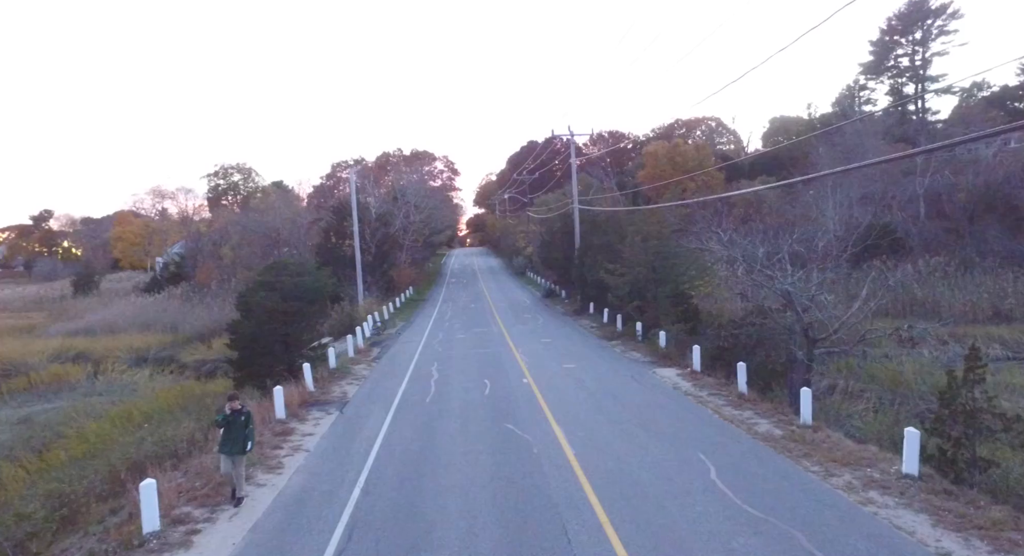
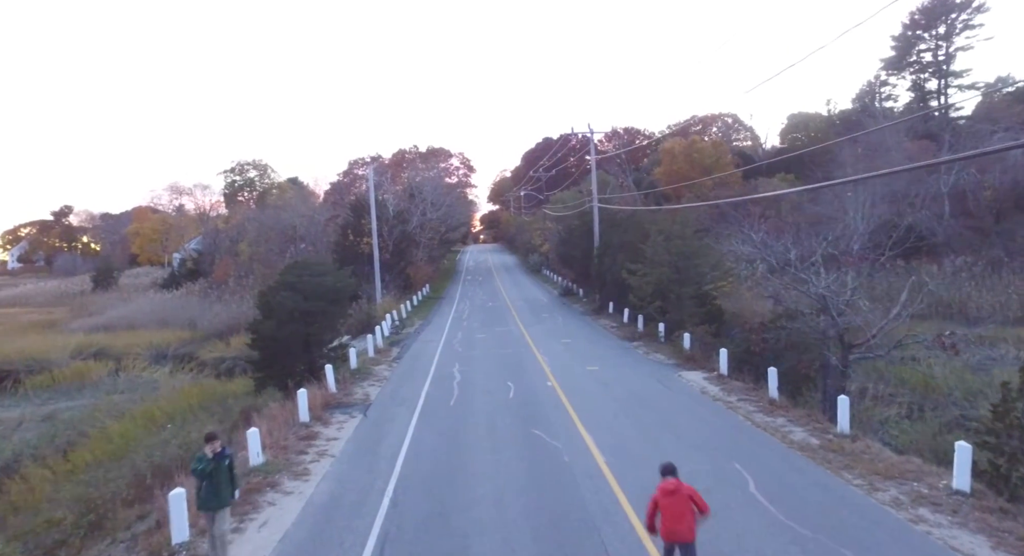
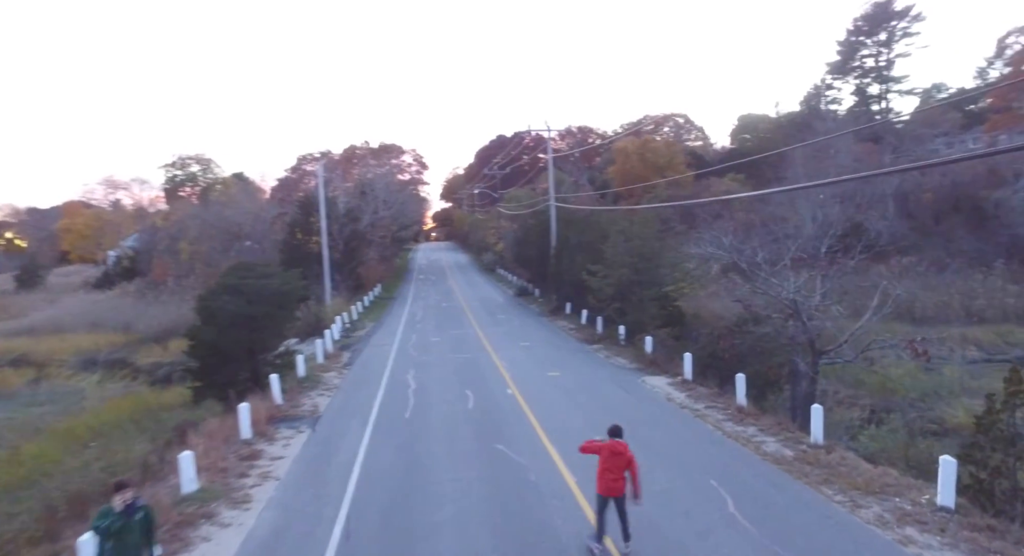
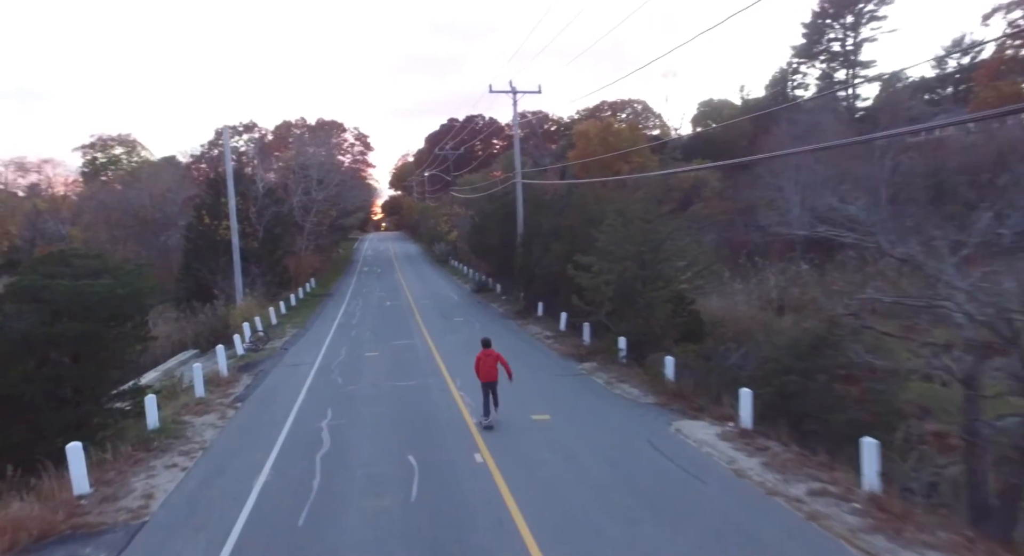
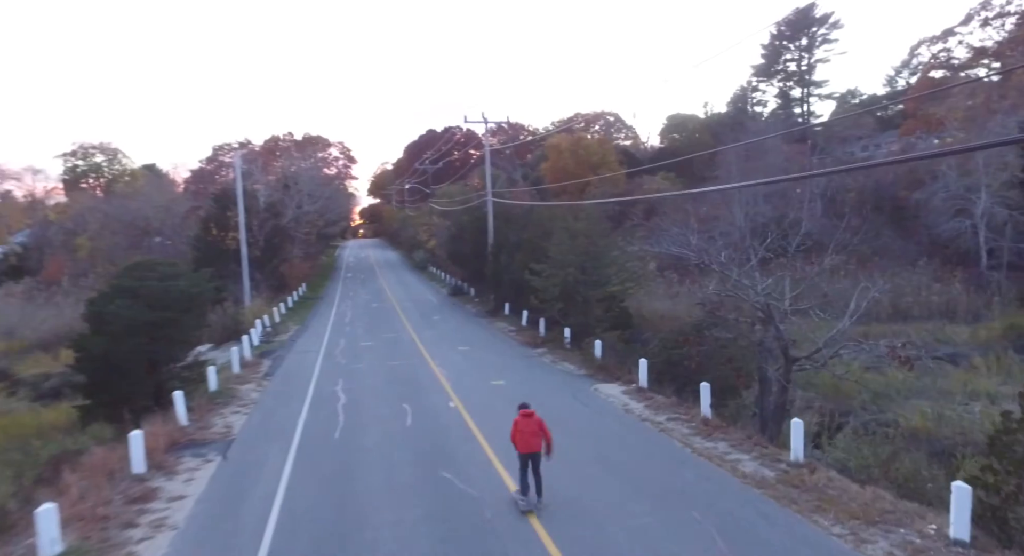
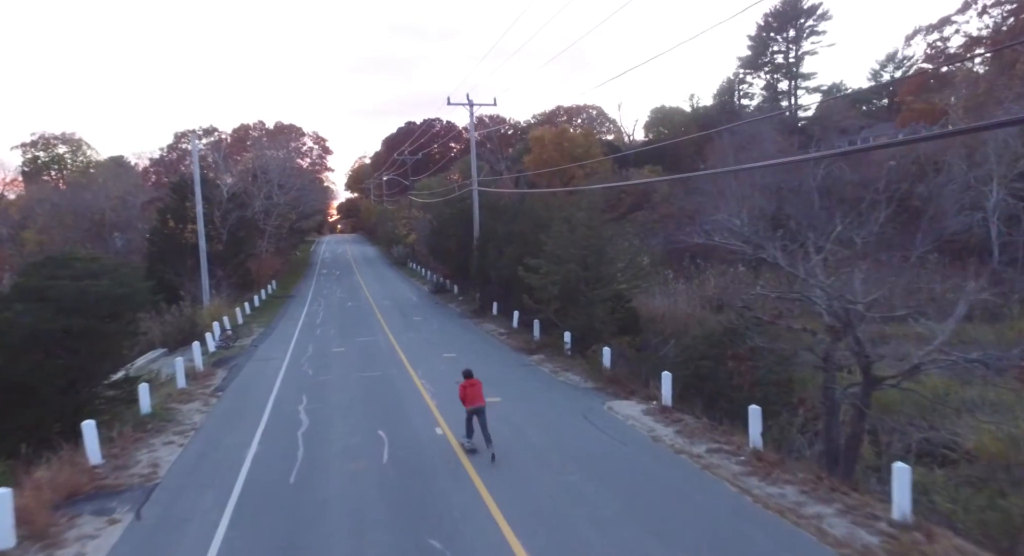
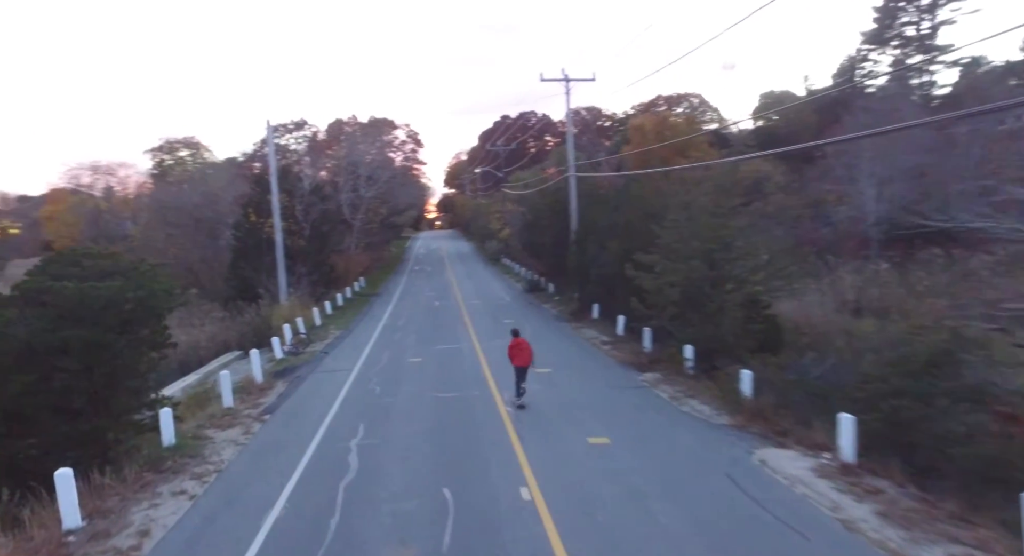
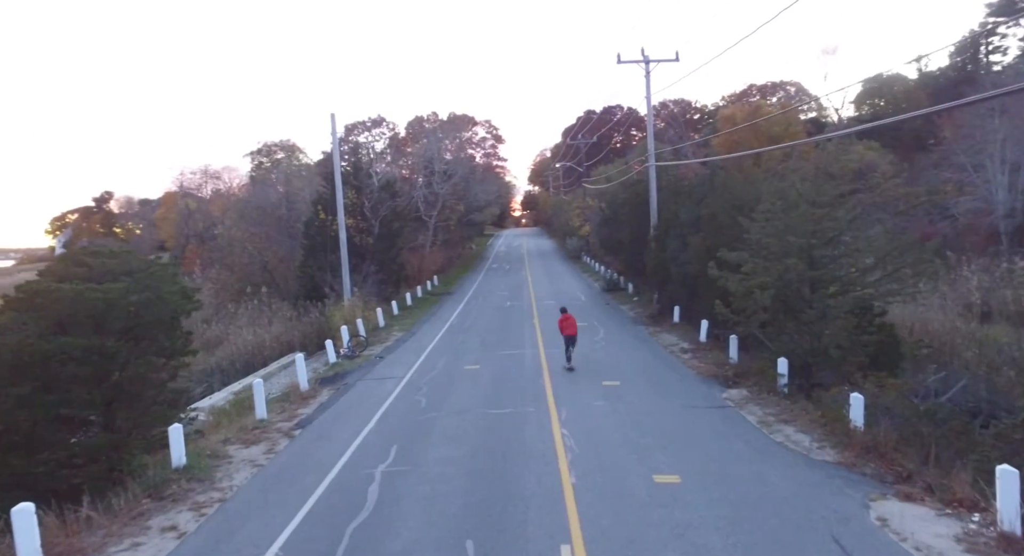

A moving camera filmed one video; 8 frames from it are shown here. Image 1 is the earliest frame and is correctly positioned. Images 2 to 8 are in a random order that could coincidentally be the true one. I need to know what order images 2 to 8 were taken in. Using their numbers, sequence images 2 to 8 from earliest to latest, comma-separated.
2, 3, 5, 6, 4, 7, 8
